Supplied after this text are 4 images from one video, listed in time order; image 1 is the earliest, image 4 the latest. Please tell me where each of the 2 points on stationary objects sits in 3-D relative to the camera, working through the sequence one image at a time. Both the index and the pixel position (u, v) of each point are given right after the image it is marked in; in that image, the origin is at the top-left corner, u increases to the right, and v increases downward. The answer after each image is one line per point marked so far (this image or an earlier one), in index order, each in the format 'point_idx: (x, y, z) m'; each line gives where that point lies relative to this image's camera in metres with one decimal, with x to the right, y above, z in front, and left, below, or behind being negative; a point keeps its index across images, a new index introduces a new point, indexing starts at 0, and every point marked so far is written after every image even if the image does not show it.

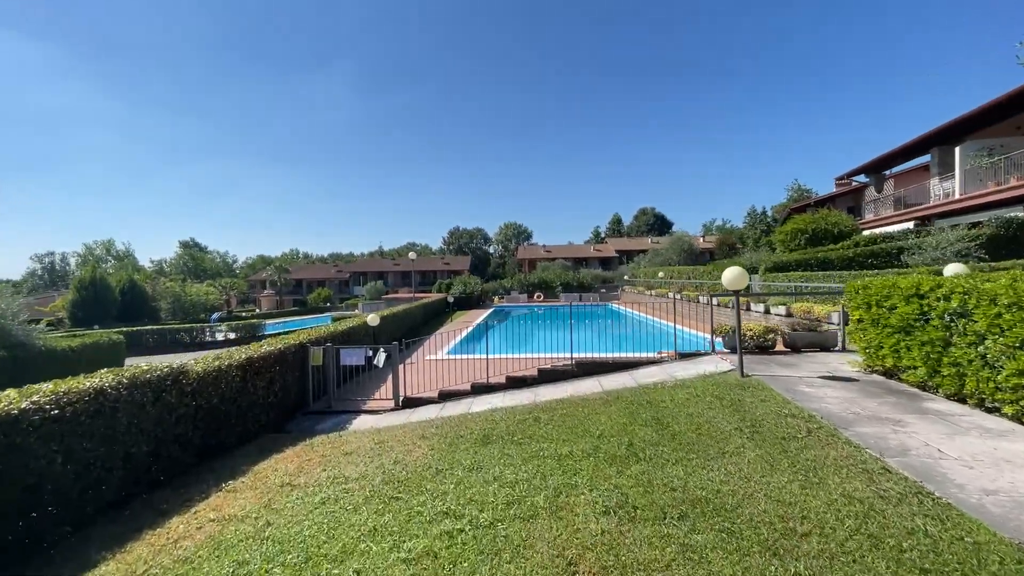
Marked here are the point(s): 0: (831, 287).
0: (+8.7, 0.0, +12.1) m
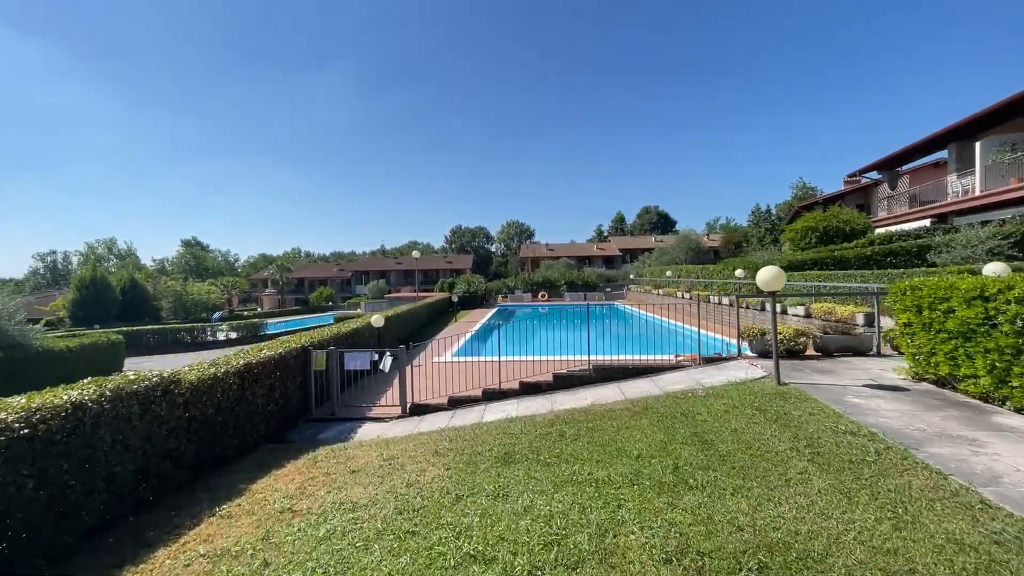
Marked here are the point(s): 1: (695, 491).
0: (+8.9, 0.0, +11.7) m
1: (+1.2, -1.3, +2.9) m
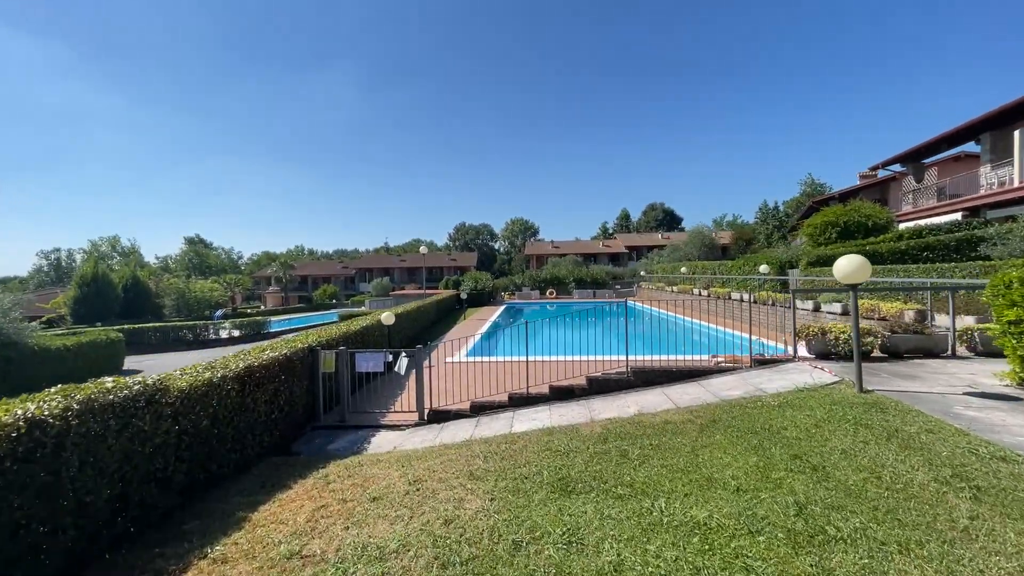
0: (+9.4, +0.1, +10.9) m
1: (+1.6, -1.2, +2.2) m
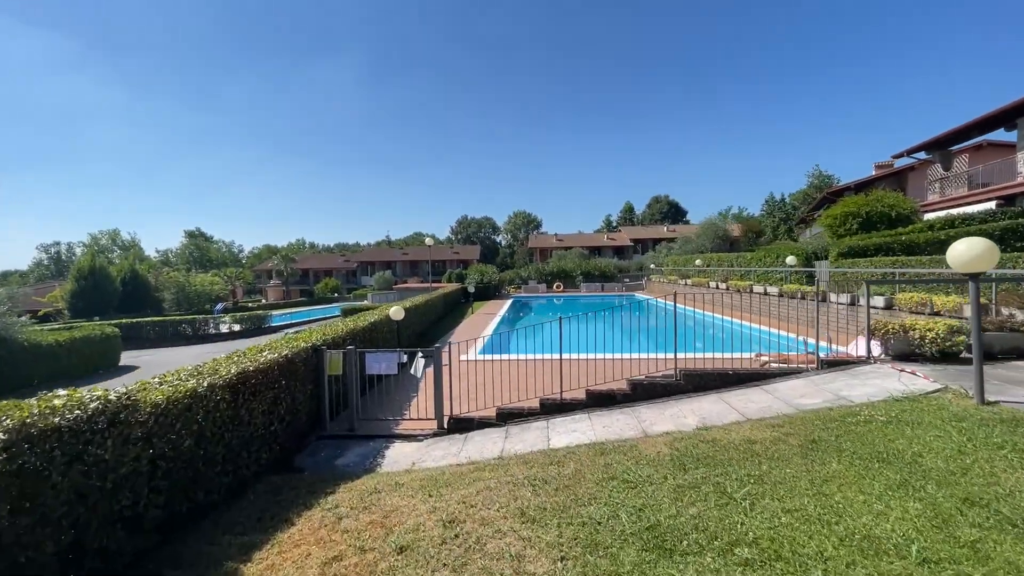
0: (+9.8, +0.3, +10.0) m
1: (+2.0, -1.2, +1.3) m
